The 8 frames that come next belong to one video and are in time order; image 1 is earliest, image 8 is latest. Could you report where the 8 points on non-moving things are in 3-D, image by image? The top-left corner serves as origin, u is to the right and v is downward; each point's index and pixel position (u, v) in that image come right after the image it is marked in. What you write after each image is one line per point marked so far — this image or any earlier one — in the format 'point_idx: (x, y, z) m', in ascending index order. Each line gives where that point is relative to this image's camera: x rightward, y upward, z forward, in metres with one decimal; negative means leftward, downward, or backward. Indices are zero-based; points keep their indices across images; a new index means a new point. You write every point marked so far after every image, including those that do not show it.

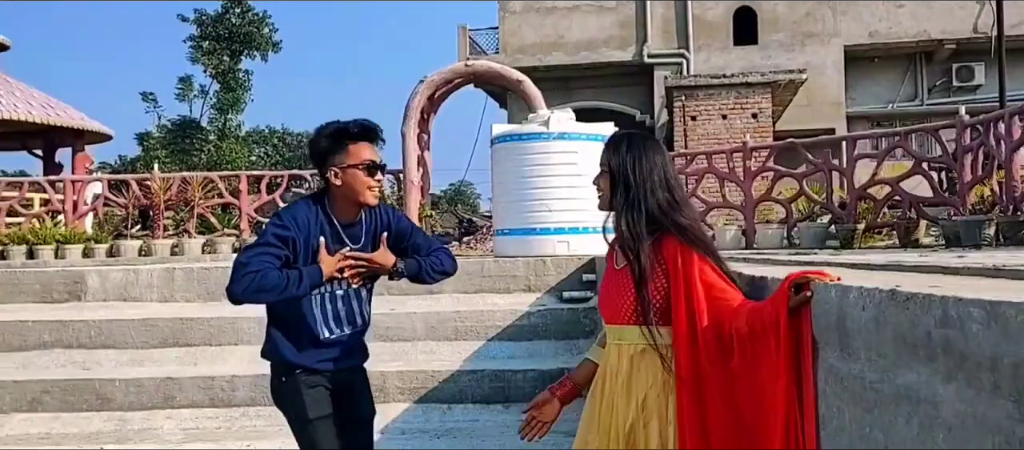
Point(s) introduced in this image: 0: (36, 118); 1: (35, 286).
0: (-6.7, +1.5, +12.5) m
1: (-3.5, -0.4, +6.4) m
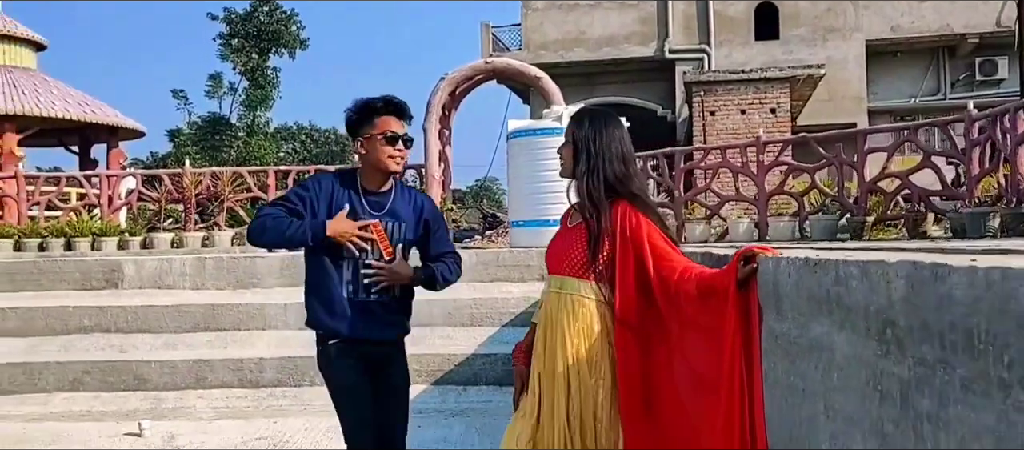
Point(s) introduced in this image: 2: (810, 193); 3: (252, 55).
0: (-6.4, +1.6, +12.9) m
1: (-3.3, -0.4, +6.8) m
2: (+3.0, +0.3, +9.0) m
3: (-5.6, +3.7, +19.2) m
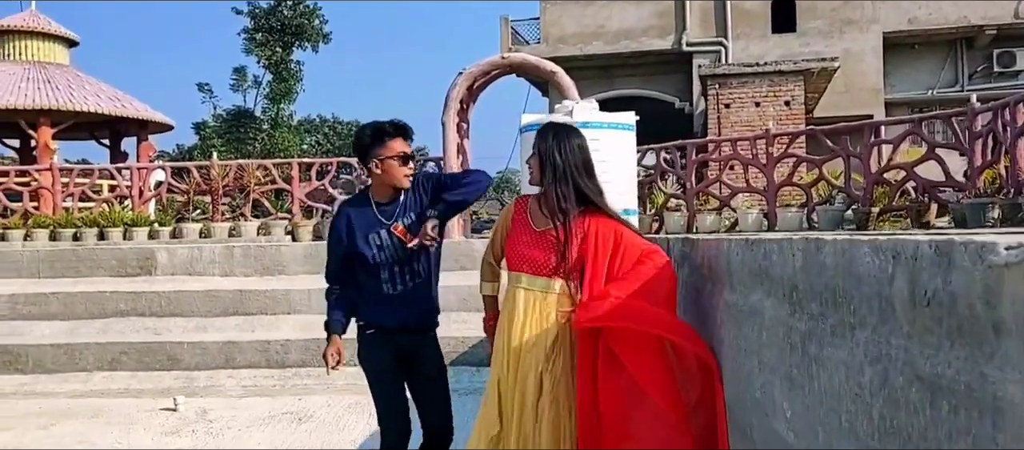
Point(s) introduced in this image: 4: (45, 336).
0: (-6.1, +1.7, +13.4) m
1: (-3.2, -0.3, +7.2) m
2: (+3.2, +0.4, +9.2) m
3: (-5.2, +3.9, +19.6) m
4: (-3.3, -0.8, +6.3) m
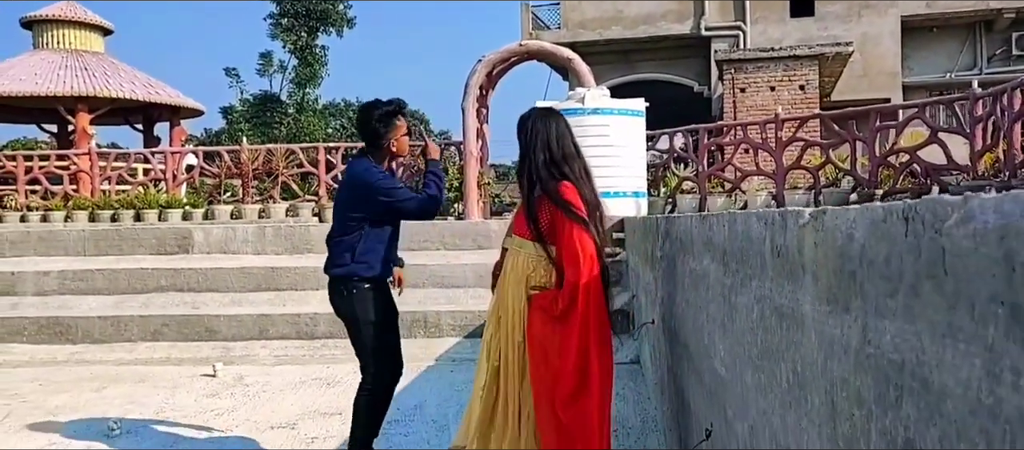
0: (-5.9, +2.0, +13.9) m
1: (-3.1, -0.1, +7.7) m
2: (+3.4, +0.6, +9.5) m
3: (-4.7, +4.3, +20.1) m
4: (-3.2, -0.6, +6.8) m
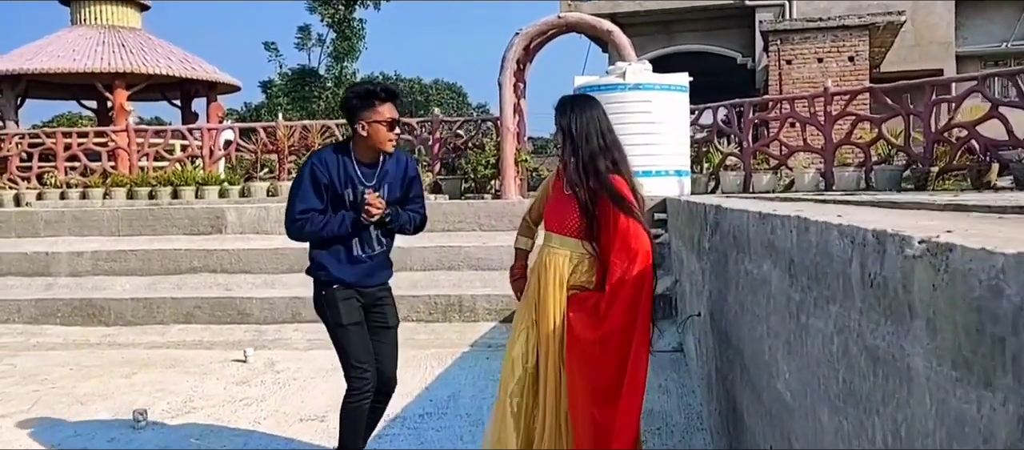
0: (-5.3, +2.4, +13.9) m
1: (-2.8, 0.0, +7.6) m
2: (+3.8, +0.8, +9.1) m
3: (-3.9, +4.9, +19.9) m
4: (-2.9, -0.5, +6.7) m
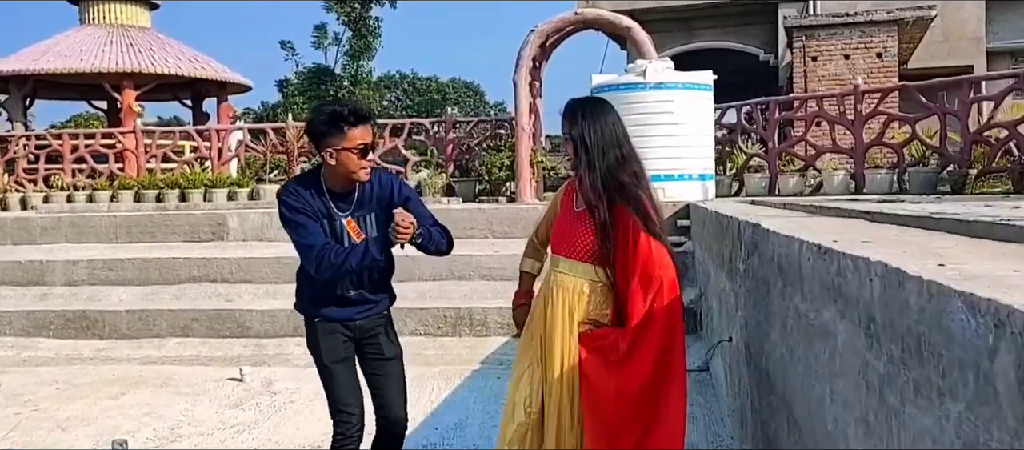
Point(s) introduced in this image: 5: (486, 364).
0: (-5.0, +2.3, +13.6) m
1: (-2.7, 0.0, +7.3) m
2: (+3.9, +0.8, +8.7) m
3: (-3.5, +4.8, +19.6) m
4: (-2.8, -0.6, +6.4) m
5: (-0.2, -0.8, +5.4) m
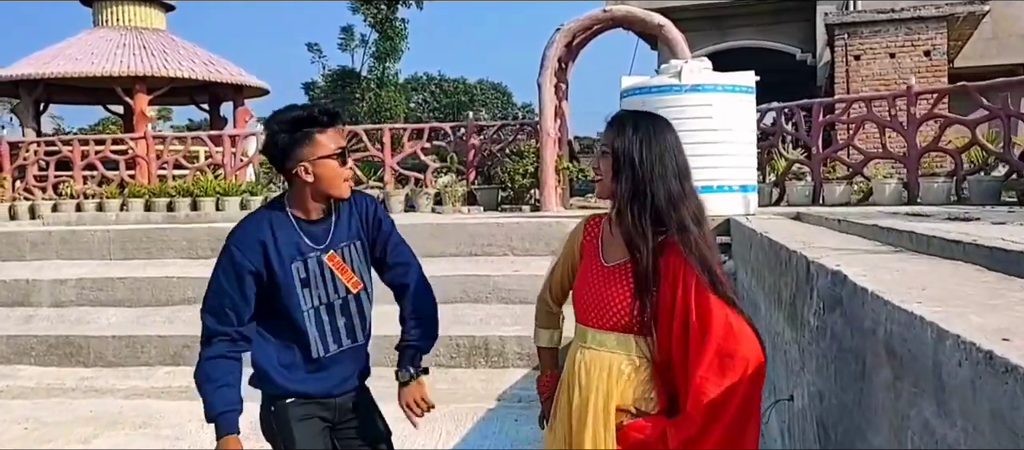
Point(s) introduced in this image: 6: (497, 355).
0: (-4.6, +2.2, +13.2) m
1: (-2.5, -0.1, +6.8) m
2: (+4.1, +0.7, +8.0) m
3: (-3.0, +4.7, +19.1) m
4: (-2.7, -0.7, +5.9) m
5: (0.0, -1.0, +4.8) m
6: (-0.1, -0.8, +5.3) m
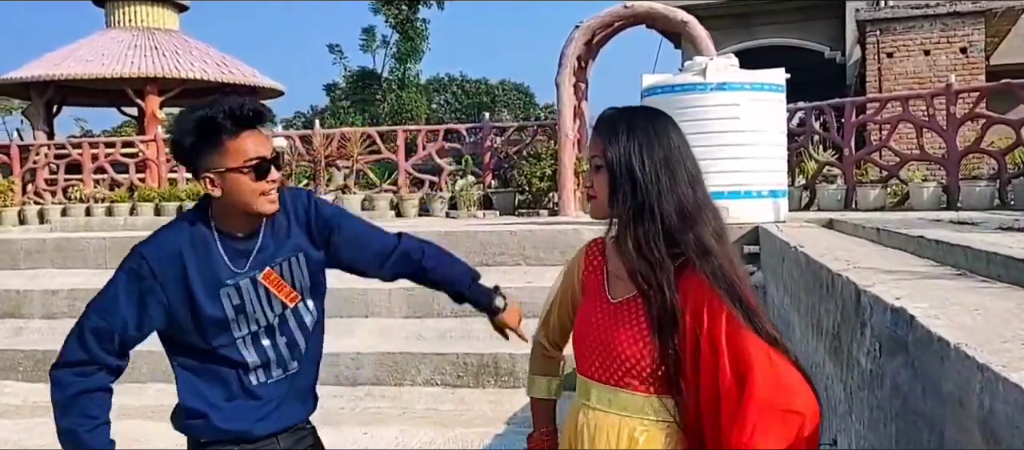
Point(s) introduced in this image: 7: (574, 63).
0: (-4.4, +2.2, +12.9) m
1: (-2.4, -0.2, +6.5) m
2: (+4.3, +0.6, +7.5) m
3: (-2.5, +4.6, +18.8) m
4: (-2.6, -0.7, +5.6) m
5: (0.0, -1.0, +4.5) m
6: (0.0, -0.8, +4.9) m
7: (+0.6, +1.6, +8.7) m
